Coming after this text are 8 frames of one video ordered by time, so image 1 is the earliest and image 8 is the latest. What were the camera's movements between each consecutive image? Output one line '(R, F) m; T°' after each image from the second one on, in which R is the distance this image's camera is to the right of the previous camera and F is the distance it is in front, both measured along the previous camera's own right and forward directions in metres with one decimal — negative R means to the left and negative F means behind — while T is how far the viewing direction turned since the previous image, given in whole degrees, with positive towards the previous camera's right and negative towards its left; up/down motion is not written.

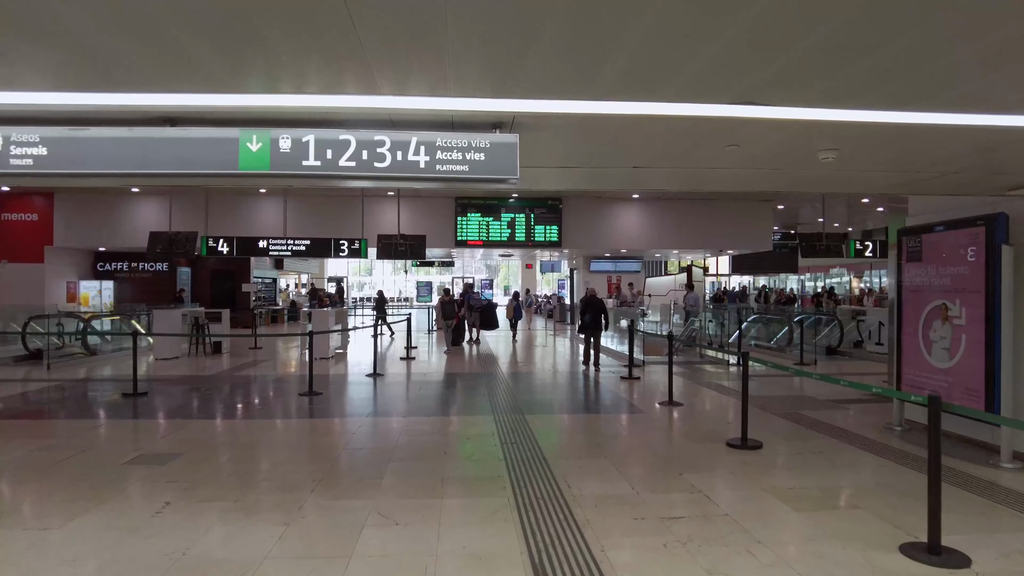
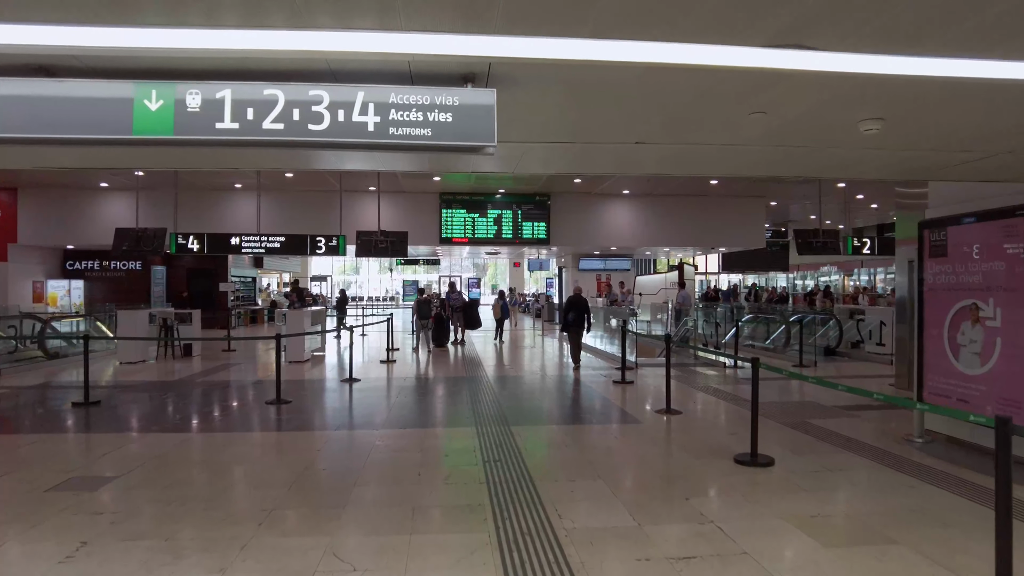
(0.0, +0.5) m; +1°
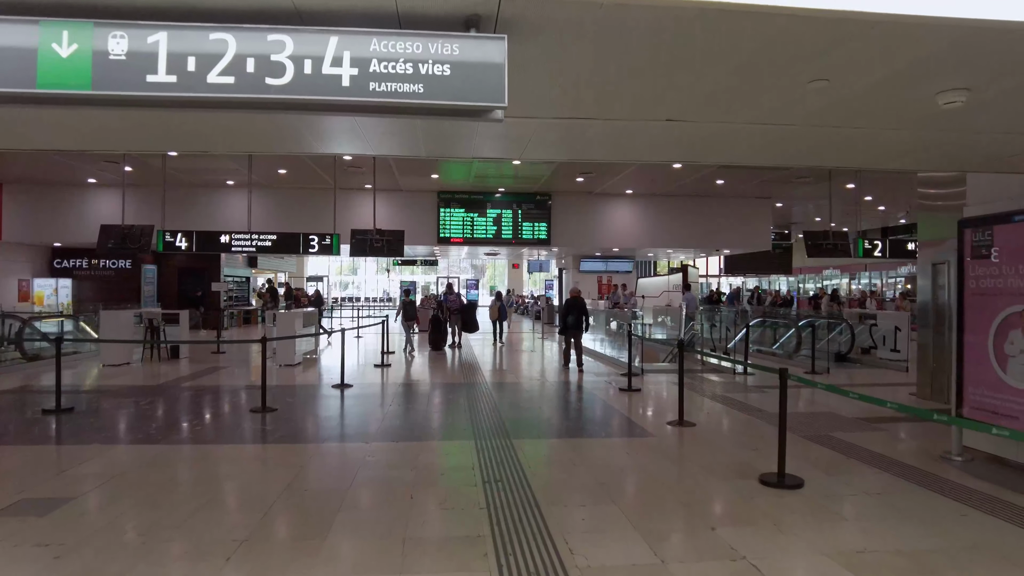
(0.0, +0.4) m; 0°
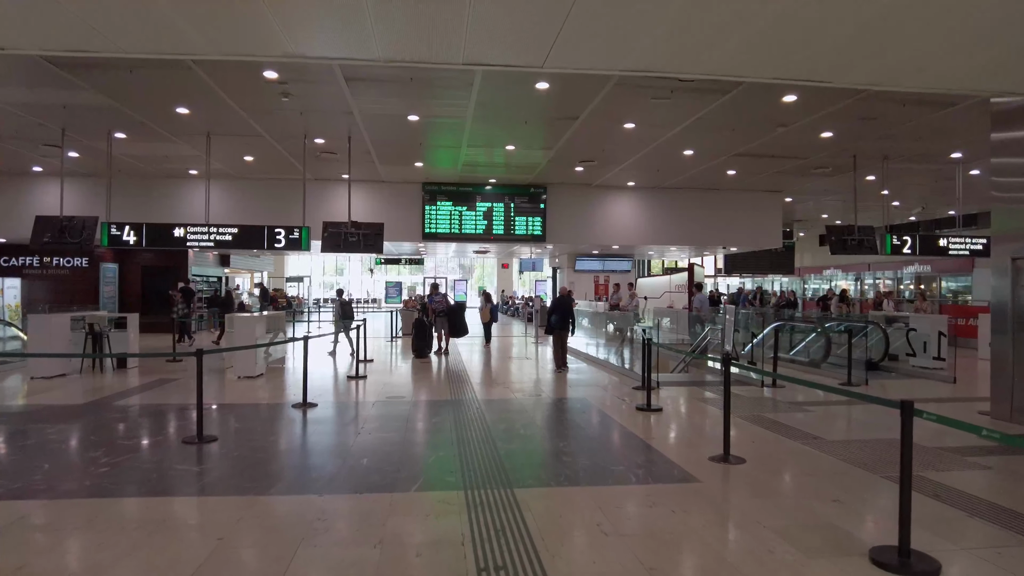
(-0.1, +1.2) m; +1°
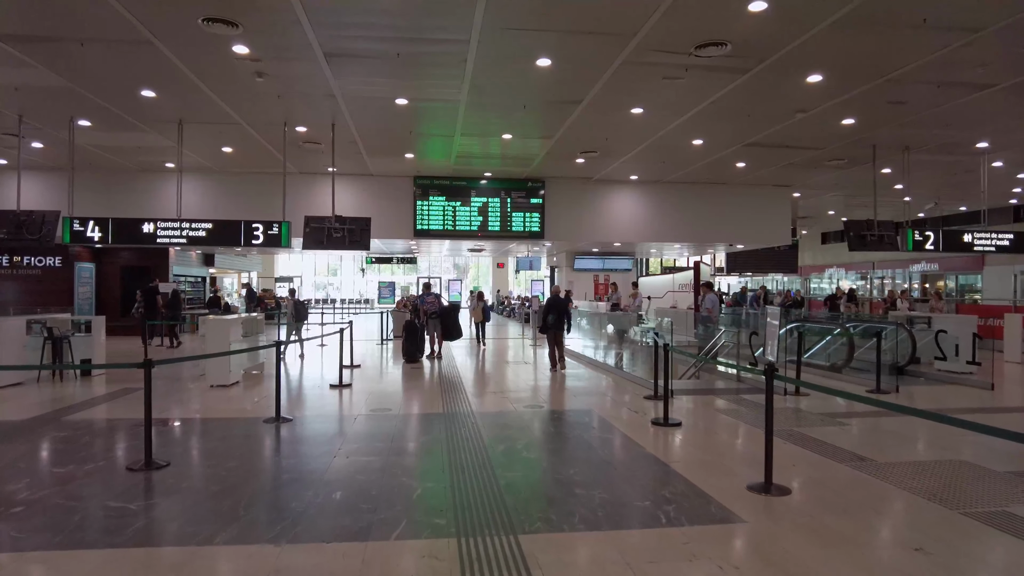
(0.0, +0.7) m; 0°
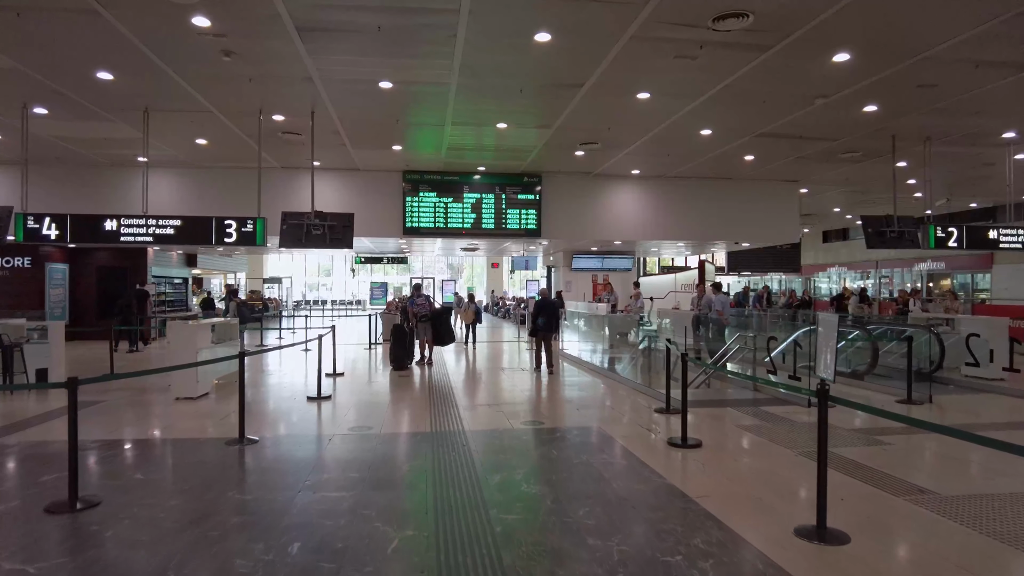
(0.0, +0.7) m; 0°
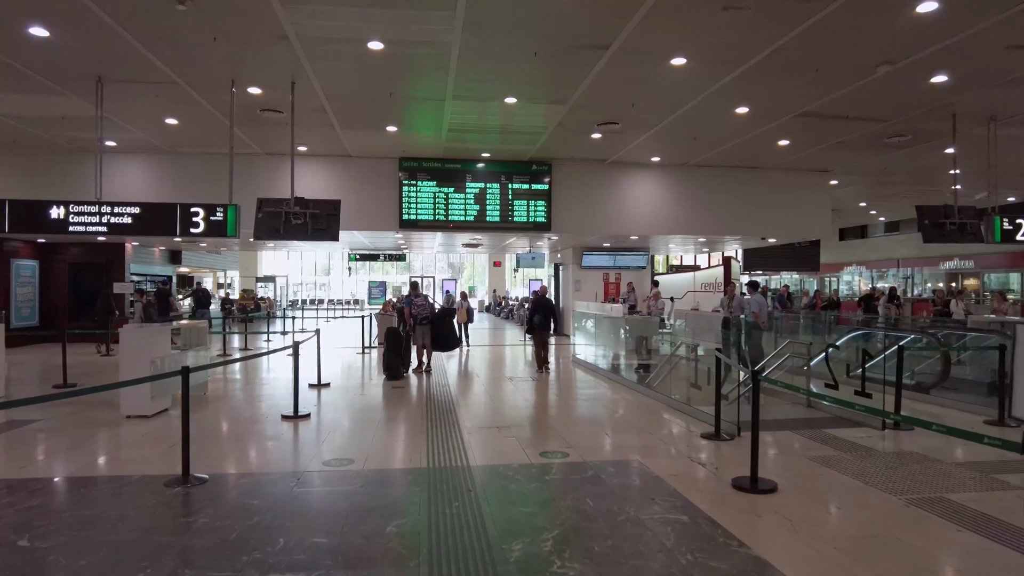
(-0.1, +1.1) m; 0°
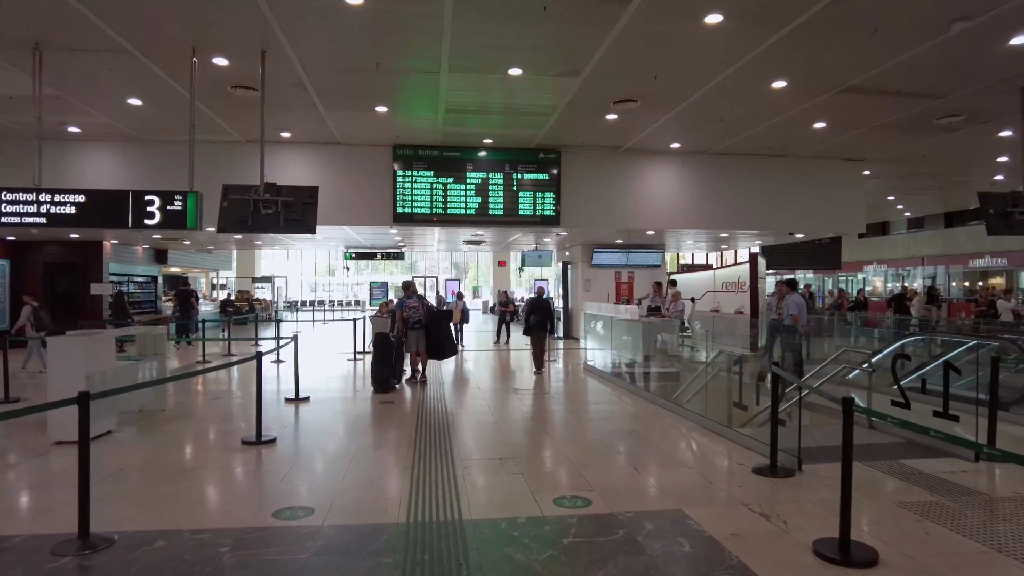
(0.0, +1.0) m; 0°
